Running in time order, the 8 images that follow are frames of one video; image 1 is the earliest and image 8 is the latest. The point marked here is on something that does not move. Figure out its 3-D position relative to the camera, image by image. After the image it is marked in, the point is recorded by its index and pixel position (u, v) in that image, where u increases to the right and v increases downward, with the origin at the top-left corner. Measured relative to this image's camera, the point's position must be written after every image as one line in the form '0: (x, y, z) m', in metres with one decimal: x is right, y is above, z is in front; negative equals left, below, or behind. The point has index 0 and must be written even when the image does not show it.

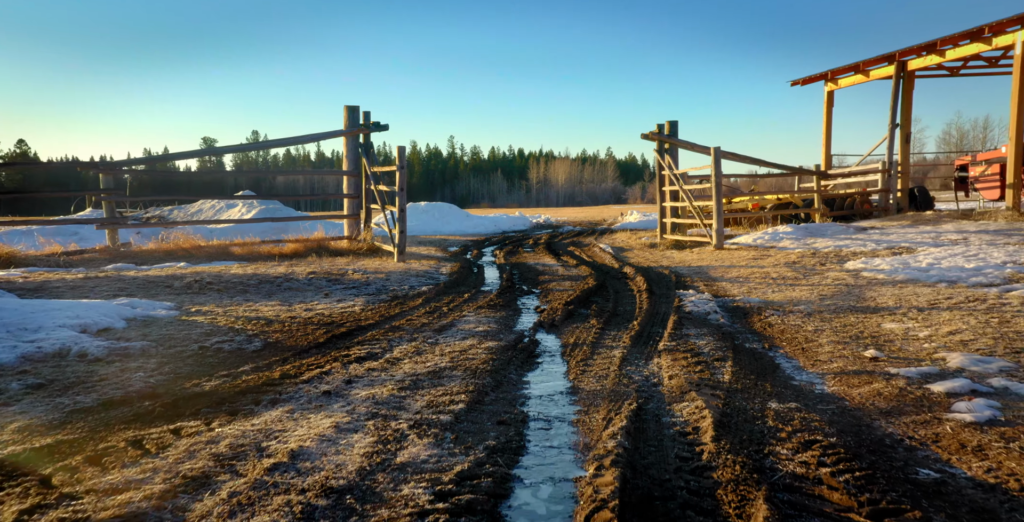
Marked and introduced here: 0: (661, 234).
0: (+3.1, +0.5, +14.2) m
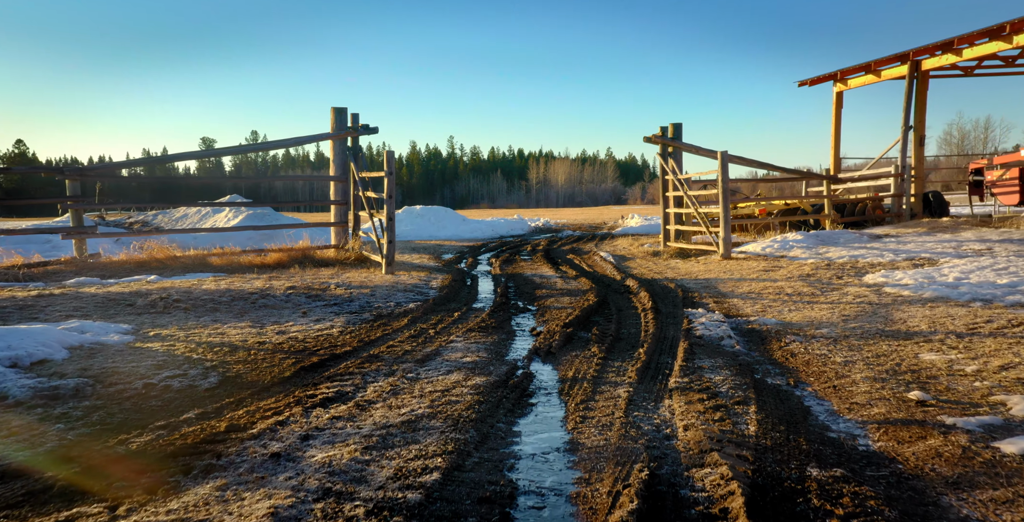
0: (+3.0, +0.4, +13.6) m
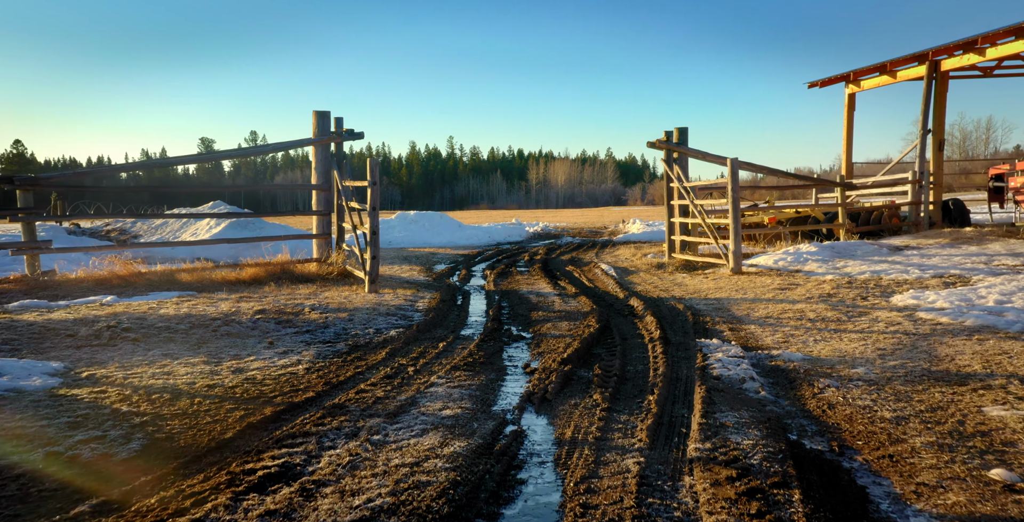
0: (+2.9, +0.1, +12.9) m
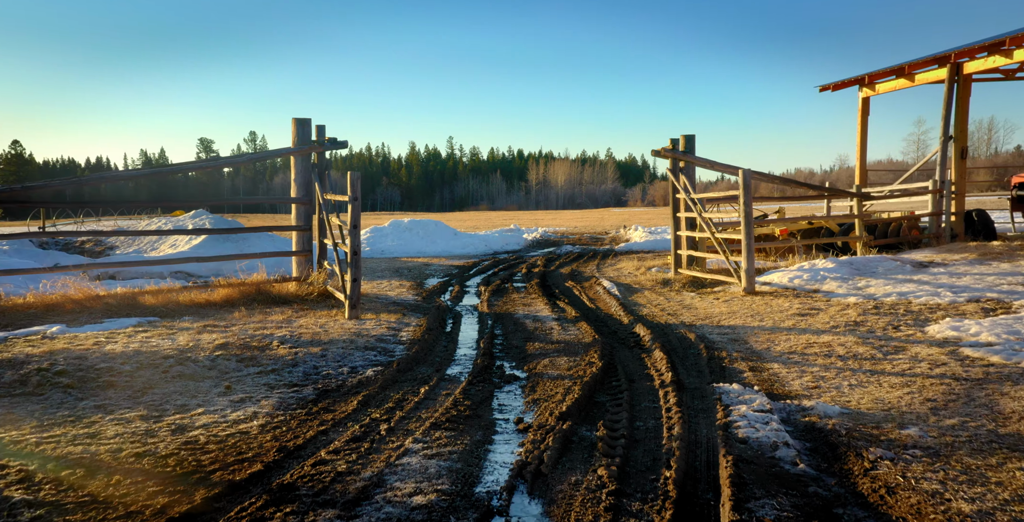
0: (+2.9, -0.1, +12.1) m
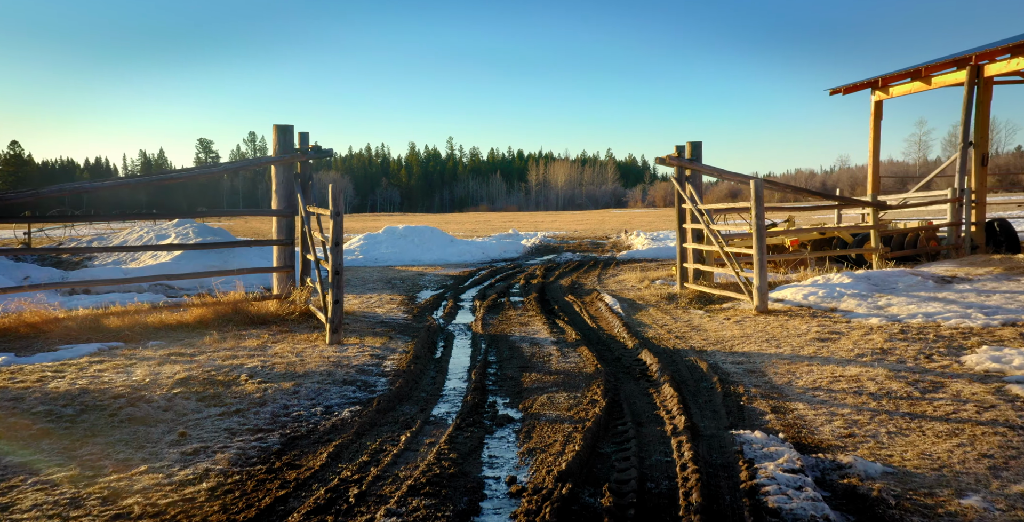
0: (+2.8, -0.3, +11.4) m
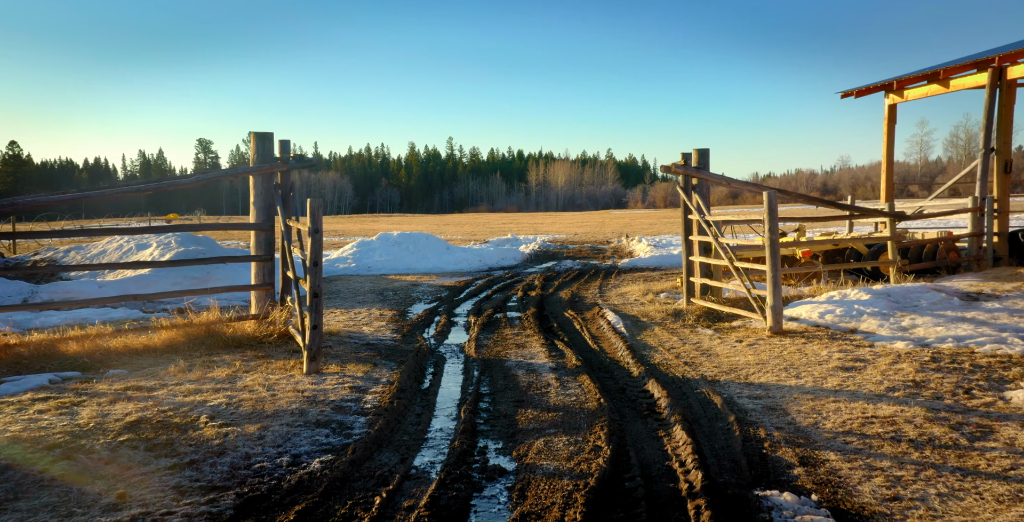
0: (+2.8, -0.6, +10.8) m
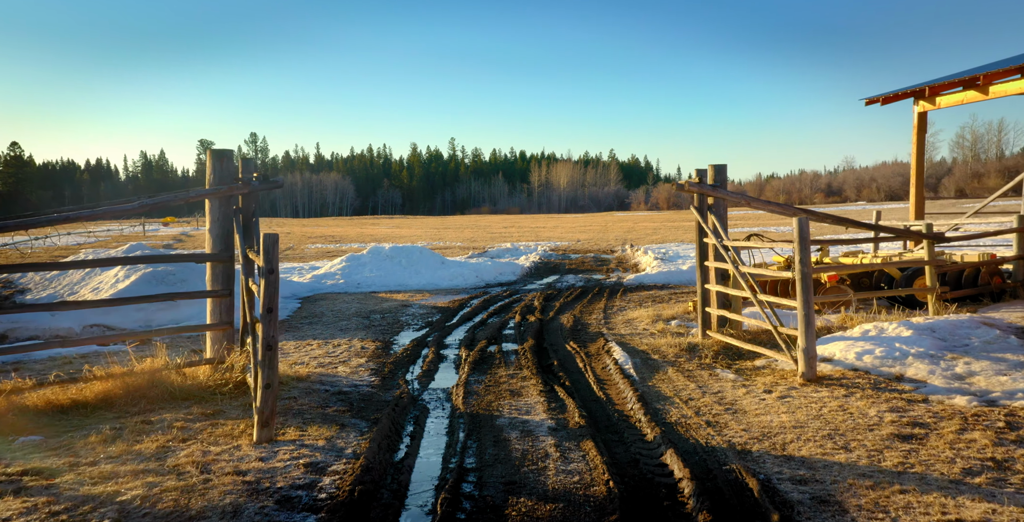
0: (+2.7, -0.9, +9.7) m
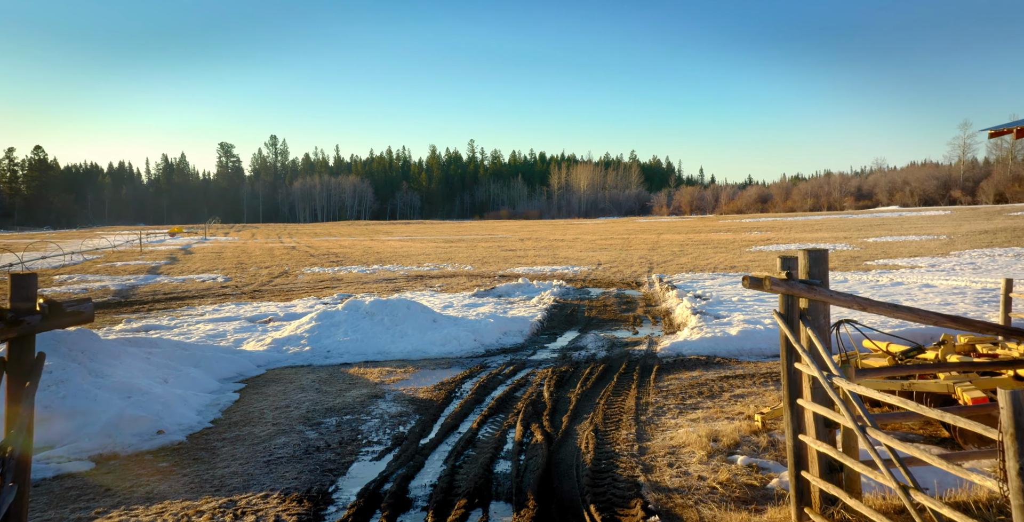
0: (+2.6, -2.2, +6.2) m
